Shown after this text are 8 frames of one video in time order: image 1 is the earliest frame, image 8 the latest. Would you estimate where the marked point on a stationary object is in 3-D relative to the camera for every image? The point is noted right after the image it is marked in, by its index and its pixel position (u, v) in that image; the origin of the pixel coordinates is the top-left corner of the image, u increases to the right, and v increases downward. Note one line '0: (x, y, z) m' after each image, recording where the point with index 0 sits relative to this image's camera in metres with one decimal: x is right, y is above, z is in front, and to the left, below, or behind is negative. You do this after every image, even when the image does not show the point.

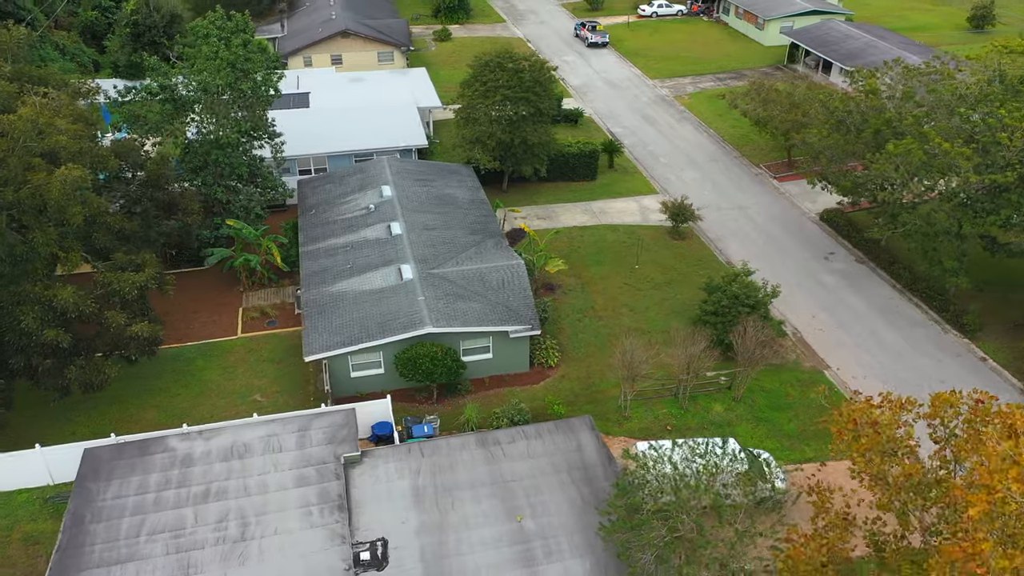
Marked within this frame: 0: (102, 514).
0: (-8.0, -4.5, +16.0) m
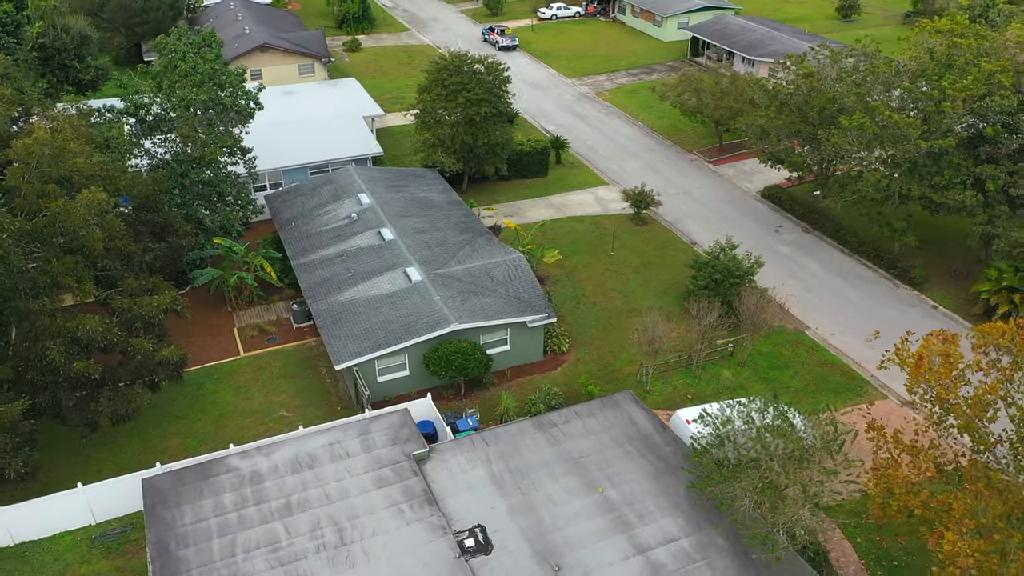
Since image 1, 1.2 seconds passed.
0: (-6.1, -4.8, +15.6) m
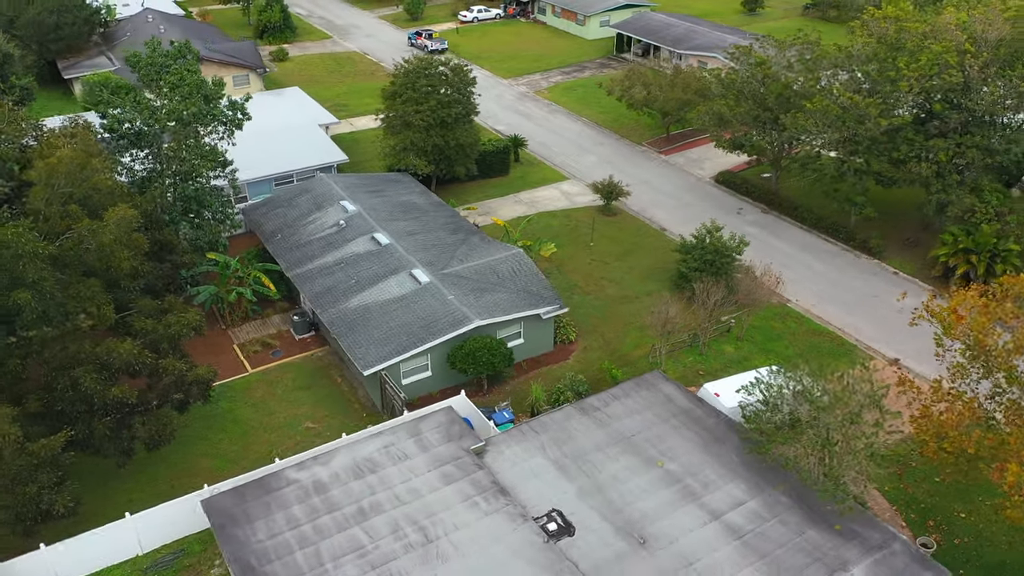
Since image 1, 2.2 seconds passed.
0: (-4.5, -5.0, +15.3) m
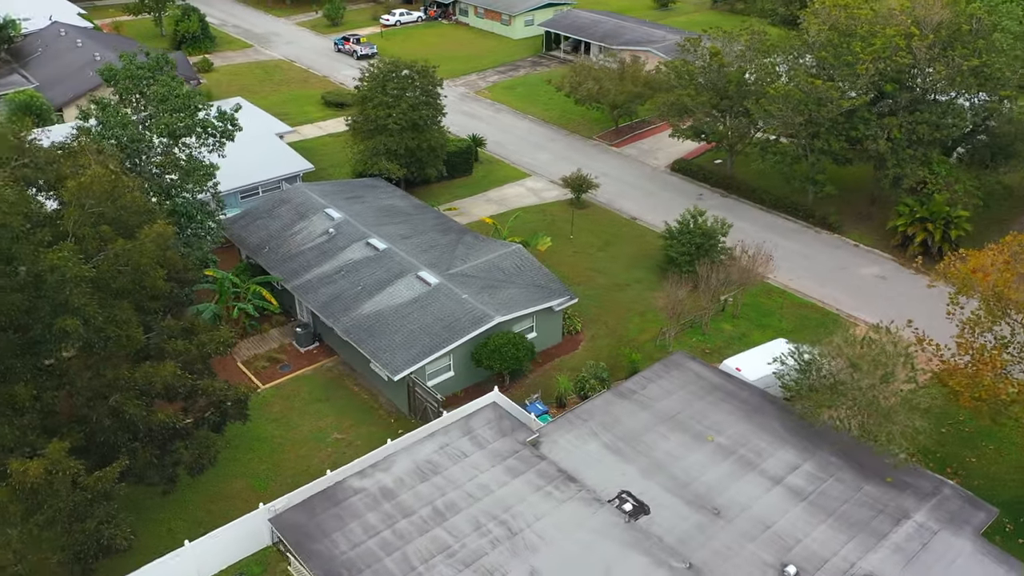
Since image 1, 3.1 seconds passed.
0: (-2.8, -5.1, +15.1) m
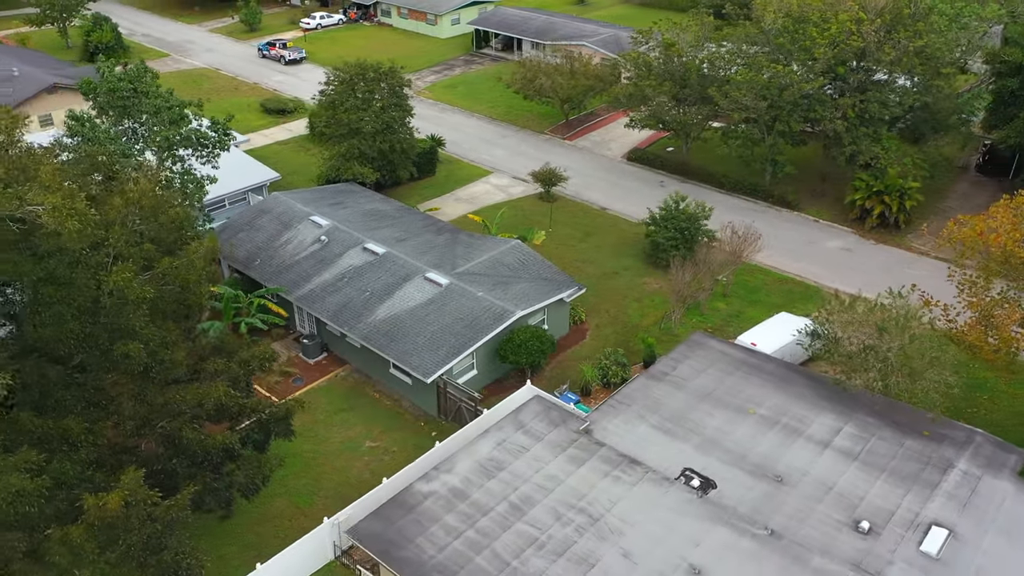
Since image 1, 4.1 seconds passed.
0: (-1.1, -5.1, +15.0) m
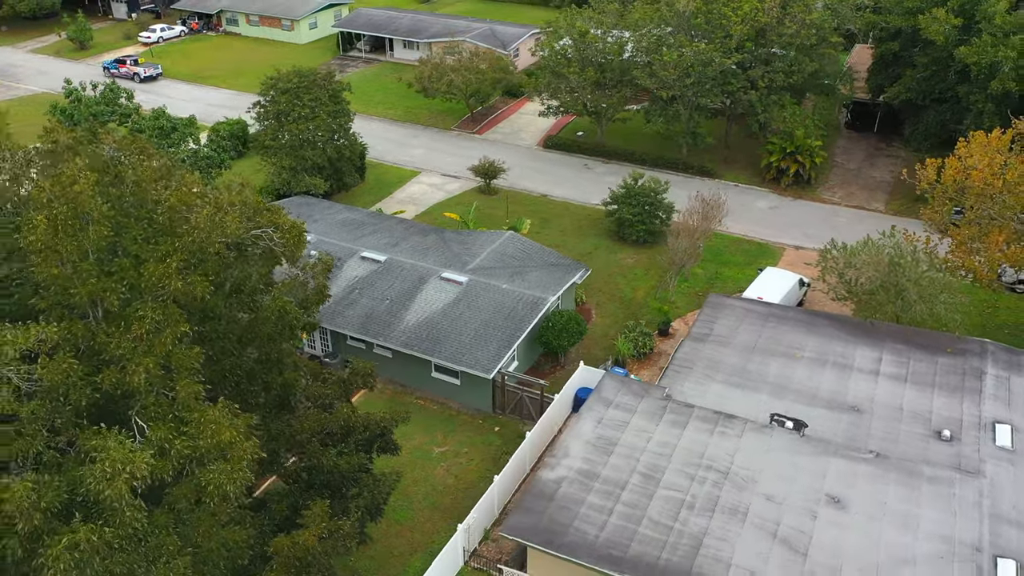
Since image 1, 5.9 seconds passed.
0: (+2.0, -4.8, +15.3) m
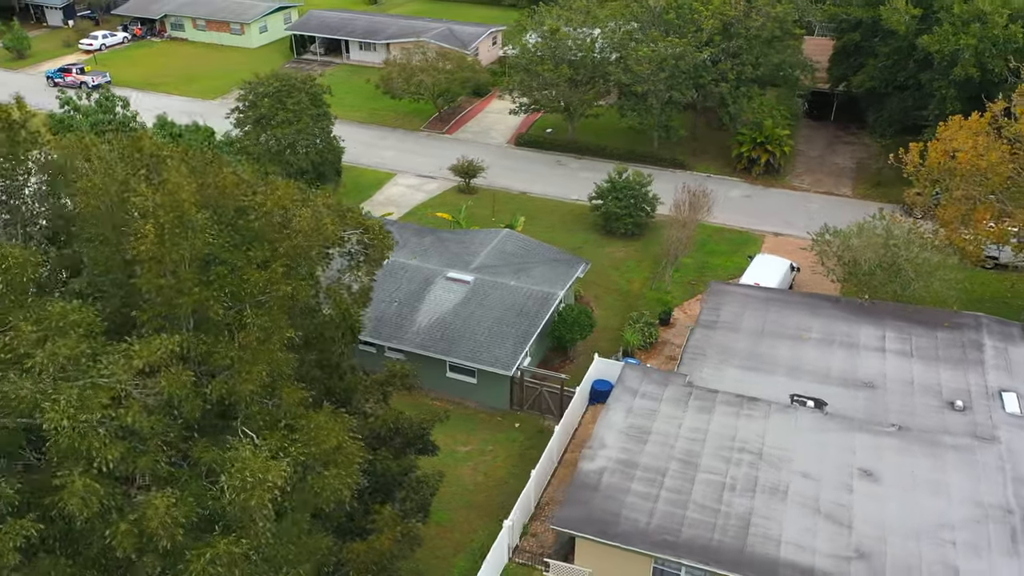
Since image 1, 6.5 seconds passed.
0: (+3.0, -4.6, +15.6) m
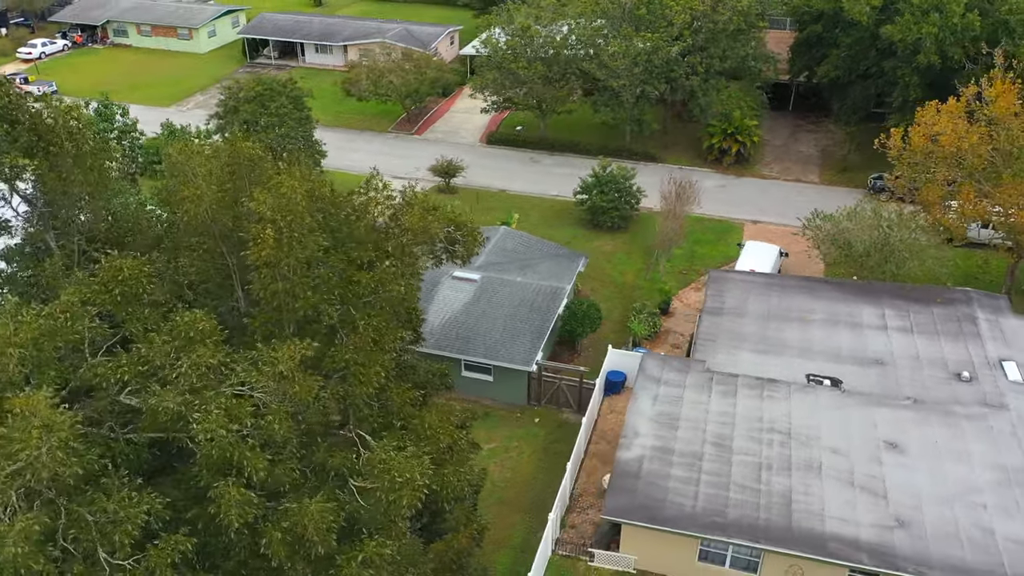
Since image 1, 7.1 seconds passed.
0: (+4.0, -4.3, +16.0) m
